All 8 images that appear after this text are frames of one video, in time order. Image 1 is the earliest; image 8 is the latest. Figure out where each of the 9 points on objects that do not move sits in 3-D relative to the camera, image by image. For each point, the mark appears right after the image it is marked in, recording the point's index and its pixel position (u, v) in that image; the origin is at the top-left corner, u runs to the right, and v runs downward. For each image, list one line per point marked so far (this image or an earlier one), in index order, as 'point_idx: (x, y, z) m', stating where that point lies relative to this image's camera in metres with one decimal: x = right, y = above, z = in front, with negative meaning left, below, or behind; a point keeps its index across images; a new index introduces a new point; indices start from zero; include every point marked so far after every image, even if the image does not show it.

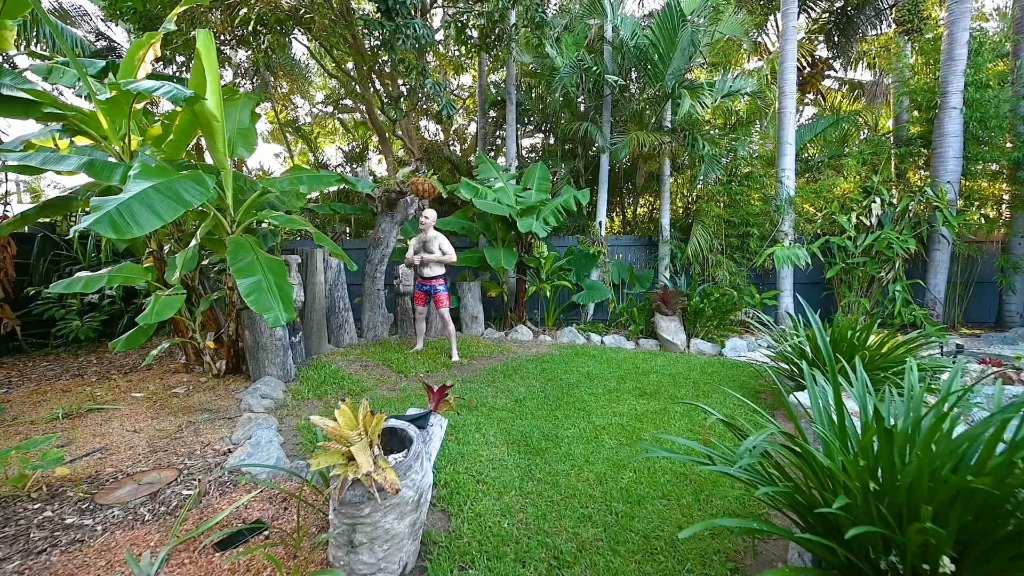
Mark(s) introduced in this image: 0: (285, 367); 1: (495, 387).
0: (-2.3, -0.8, +3.9) m
1: (-0.1, -1.0, +3.9) m
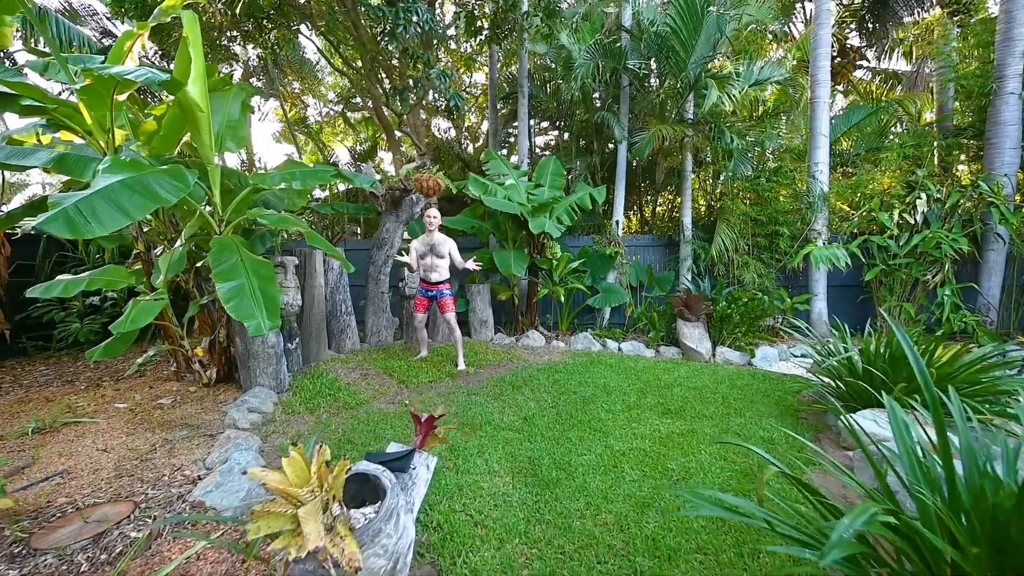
0: (-2.2, -0.8, +3.7) m
1: (-0.1, -1.0, +3.5) m
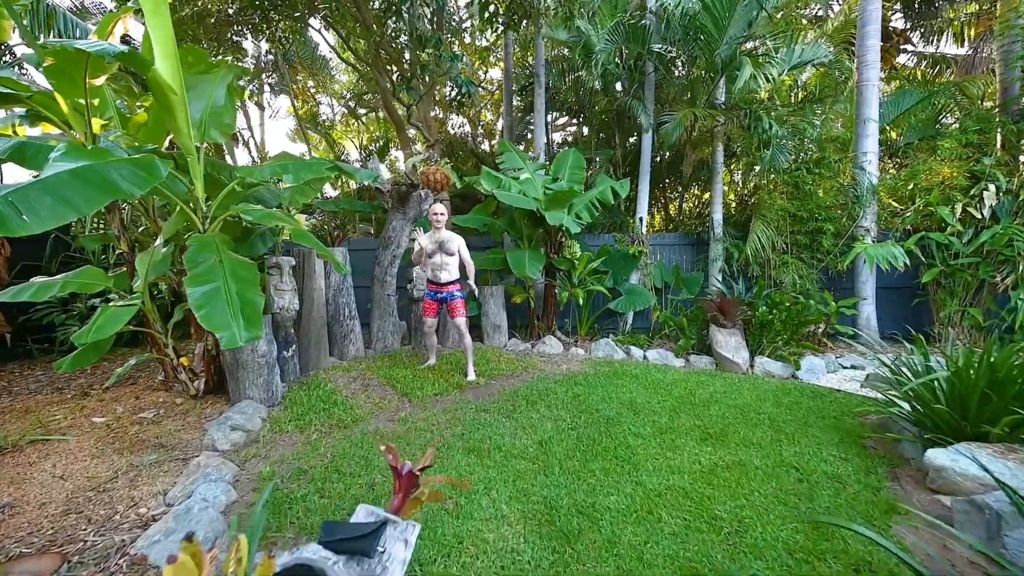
0: (-2.1, -0.9, +3.3) m
1: (0.0, -1.0, +3.1) m
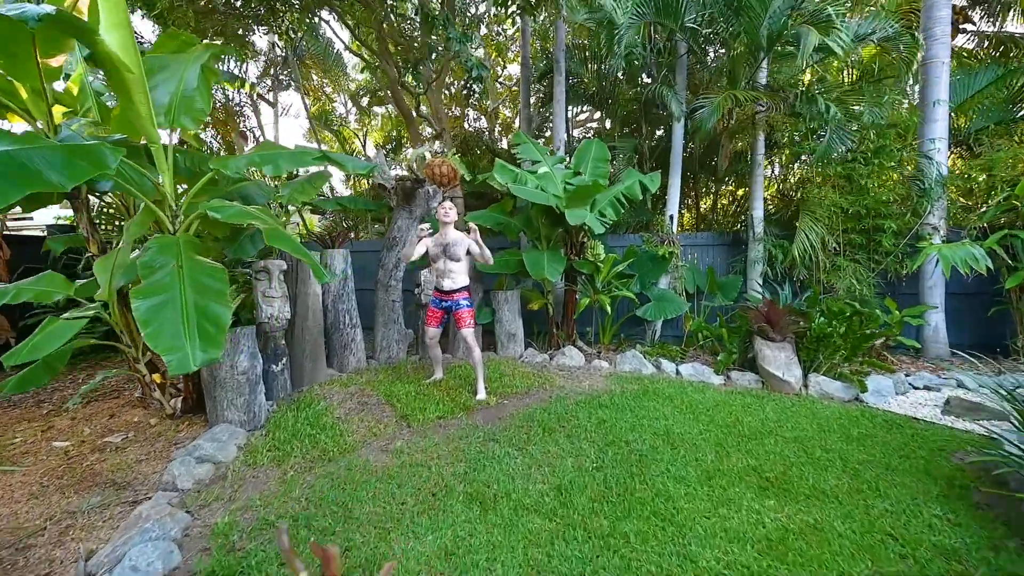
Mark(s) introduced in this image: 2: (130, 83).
0: (-2.0, -0.9, +2.9) m
1: (+0.1, -1.1, +2.6) m
2: (-2.2, +1.2, +2.3) m
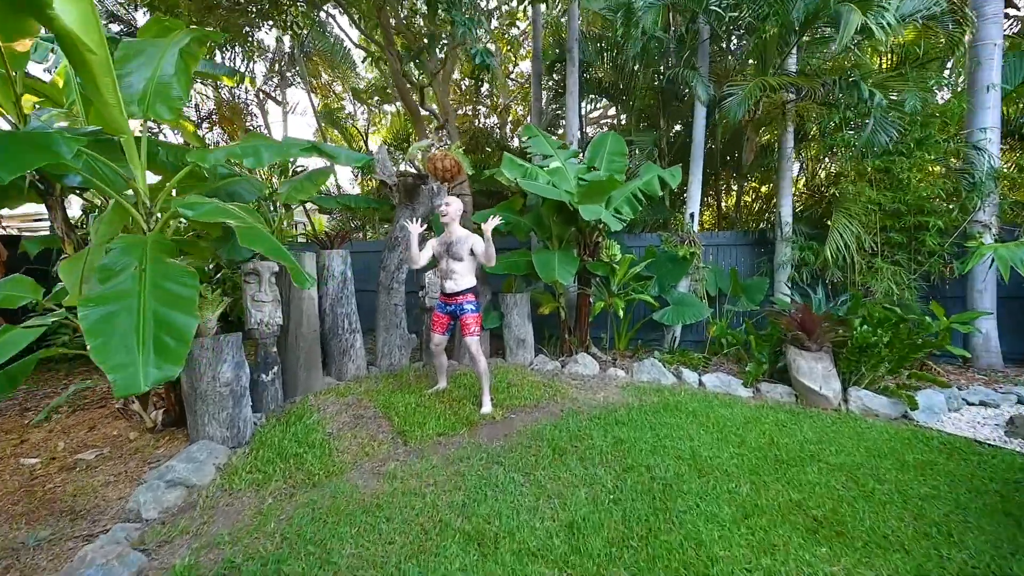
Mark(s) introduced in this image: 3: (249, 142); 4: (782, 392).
0: (-1.9, -0.9, +2.7) m
1: (+0.2, -1.1, +2.3) m
2: (-2.2, +1.2, +2.1) m
3: (-1.8, +1.0, +2.6) m
4: (+2.6, -1.0, +3.8) m
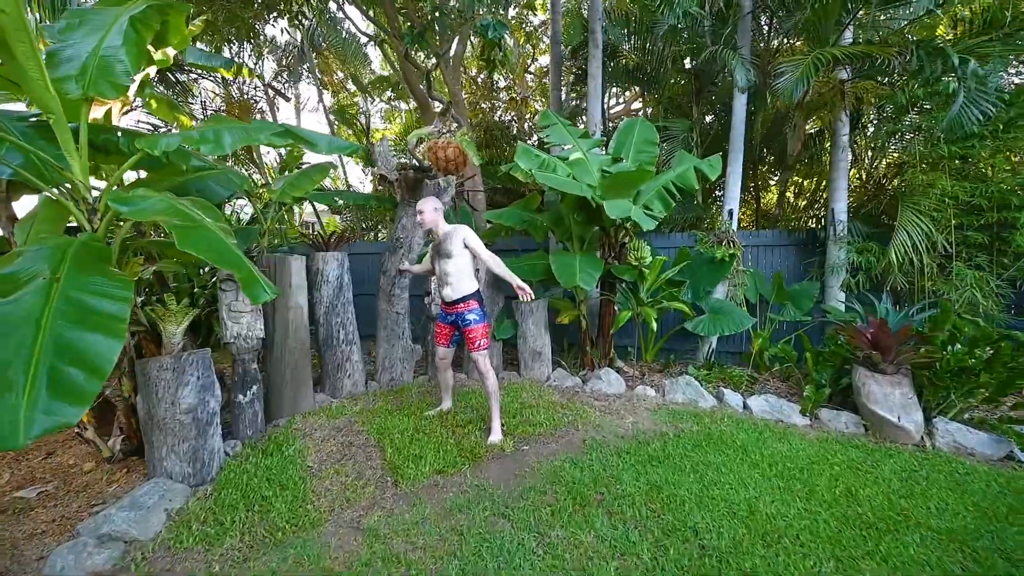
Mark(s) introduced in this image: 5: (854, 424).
0: (-1.8, -1.0, +2.3) m
1: (+0.2, -1.2, +1.8) m
2: (-2.2, +1.1, +1.7) m
3: (-1.7, +0.9, +2.2) m
4: (+2.7, -1.1, +3.2) m
5: (+2.7, -1.1, +3.2) m
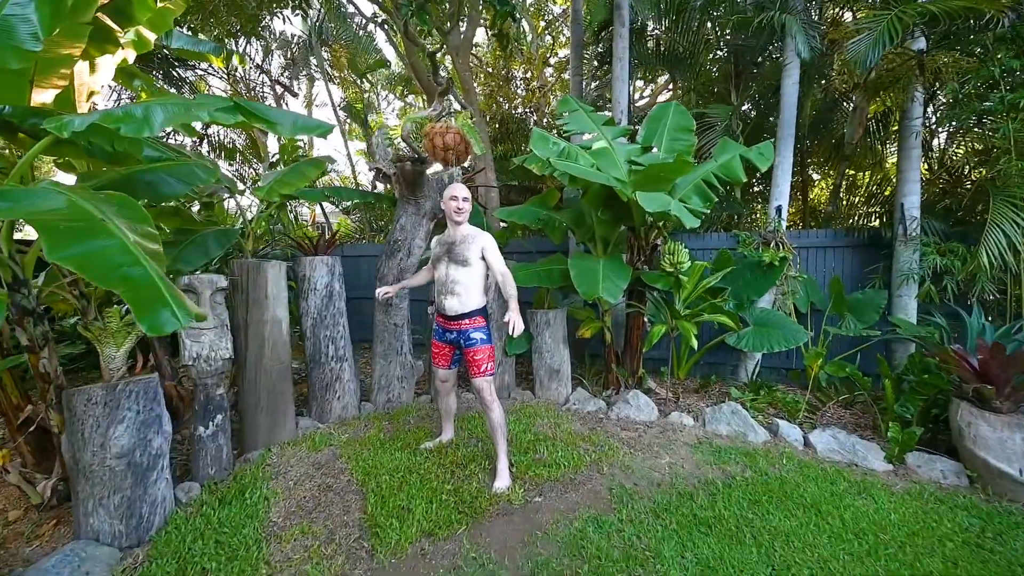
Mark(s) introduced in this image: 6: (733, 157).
0: (-1.8, -1.1, +1.9) m
1: (+0.2, -1.3, +1.3) m
2: (-2.1, +1.0, +1.3) m
3: (-1.7, +0.8, +1.8) m
4: (+2.8, -1.2, +2.5) m
5: (+2.8, -1.2, +2.5) m
6: (+1.9, +1.1, +3.4) m
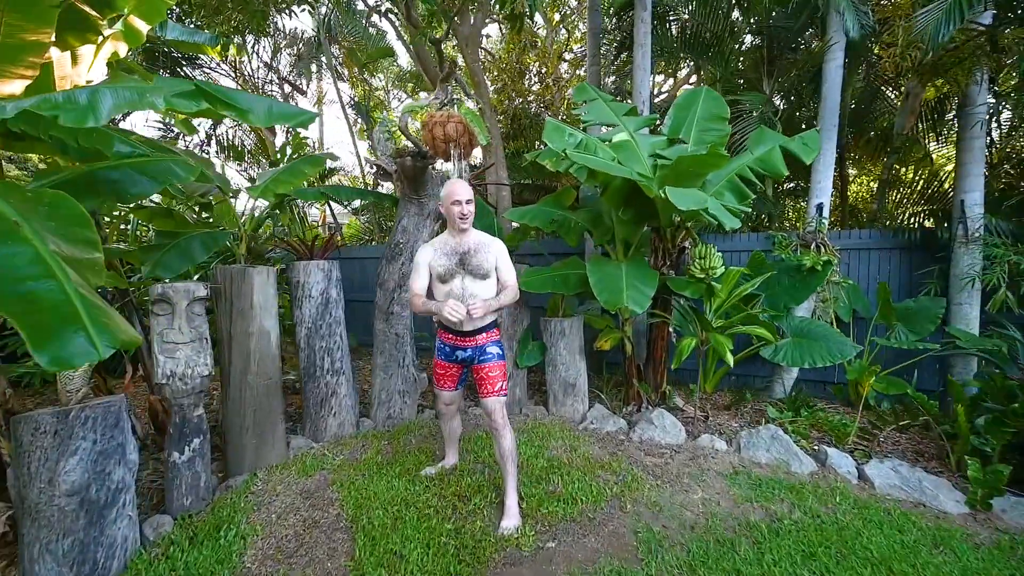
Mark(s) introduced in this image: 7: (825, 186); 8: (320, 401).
0: (-1.8, -1.1, +1.6) m
1: (+0.2, -1.3, +1.0) m
2: (-2.1, +1.0, +1.1) m
3: (-1.6, +0.8, +1.5) m
4: (+2.8, -1.2, +2.1) m
5: (+2.9, -1.2, +2.1) m
6: (+2.0, +1.1, +3.0) m
7: (+3.0, +1.0, +3.7) m
8: (-1.4, -0.8, +2.9) m
